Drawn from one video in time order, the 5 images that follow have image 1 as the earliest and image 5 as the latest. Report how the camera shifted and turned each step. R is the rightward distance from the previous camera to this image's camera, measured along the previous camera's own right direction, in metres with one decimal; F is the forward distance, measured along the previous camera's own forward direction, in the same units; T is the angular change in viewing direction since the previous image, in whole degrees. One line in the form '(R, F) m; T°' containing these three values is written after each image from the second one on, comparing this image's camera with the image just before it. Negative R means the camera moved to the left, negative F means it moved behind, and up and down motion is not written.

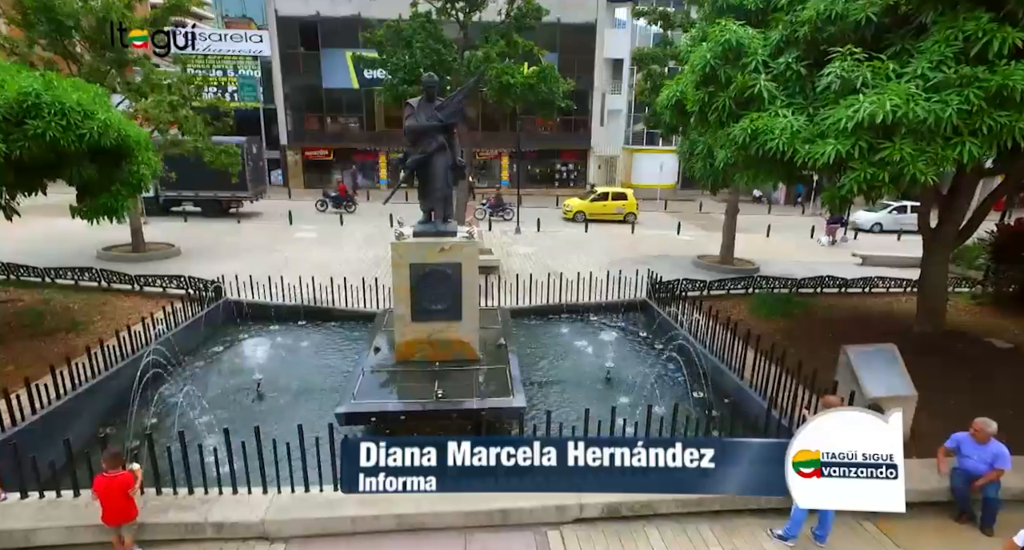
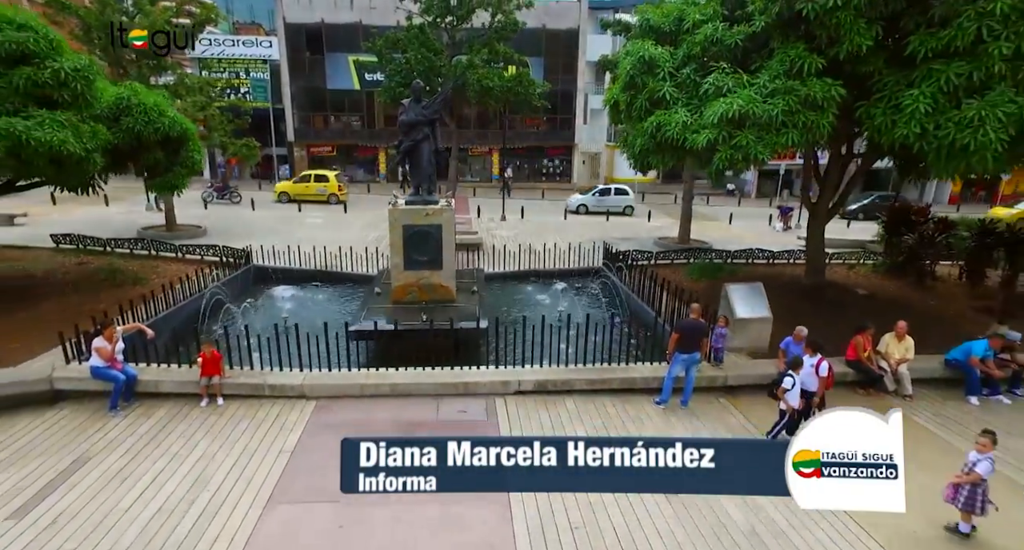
(+0.6, -2.4) m; 0°
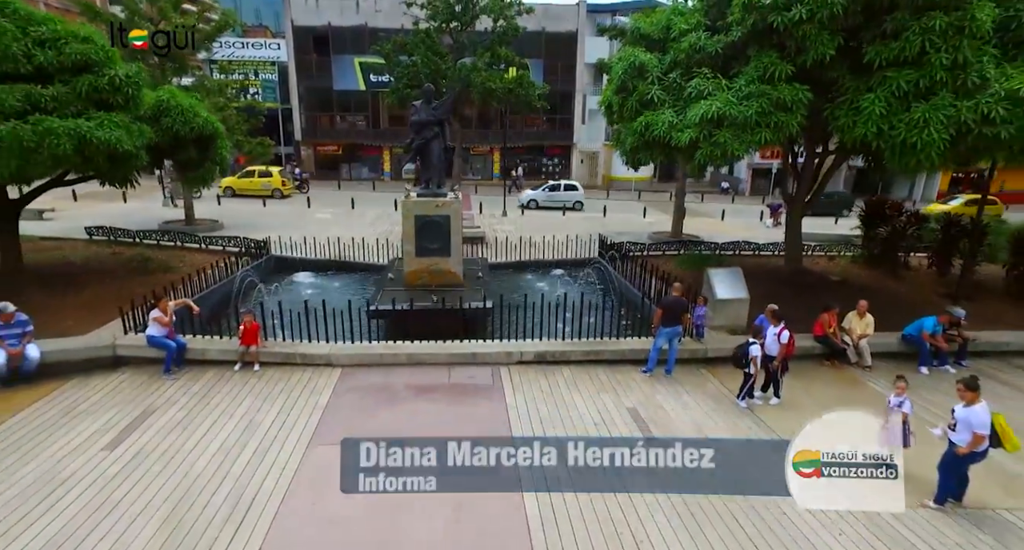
(0.0, -0.9) m; 0°
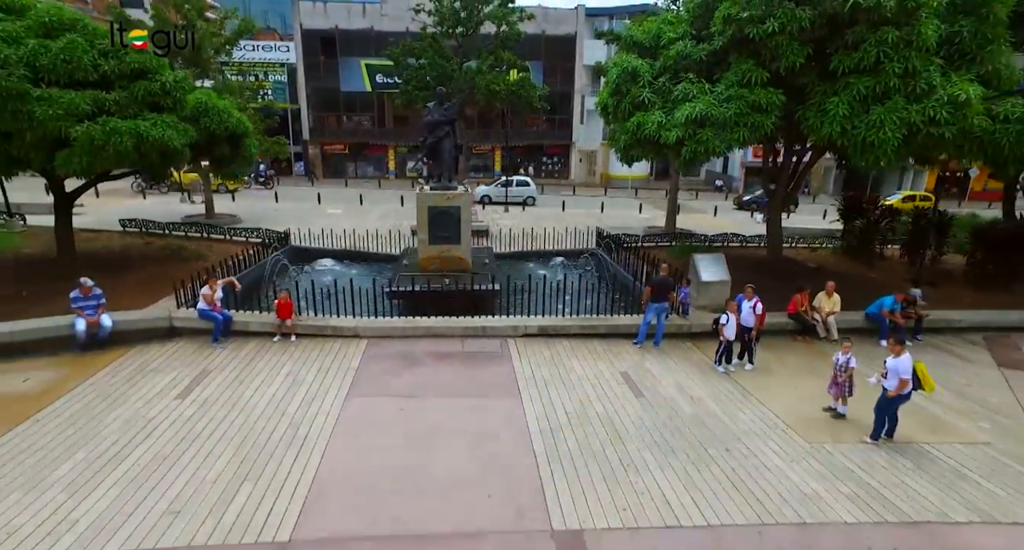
(-0.1, -1.1) m; 0°
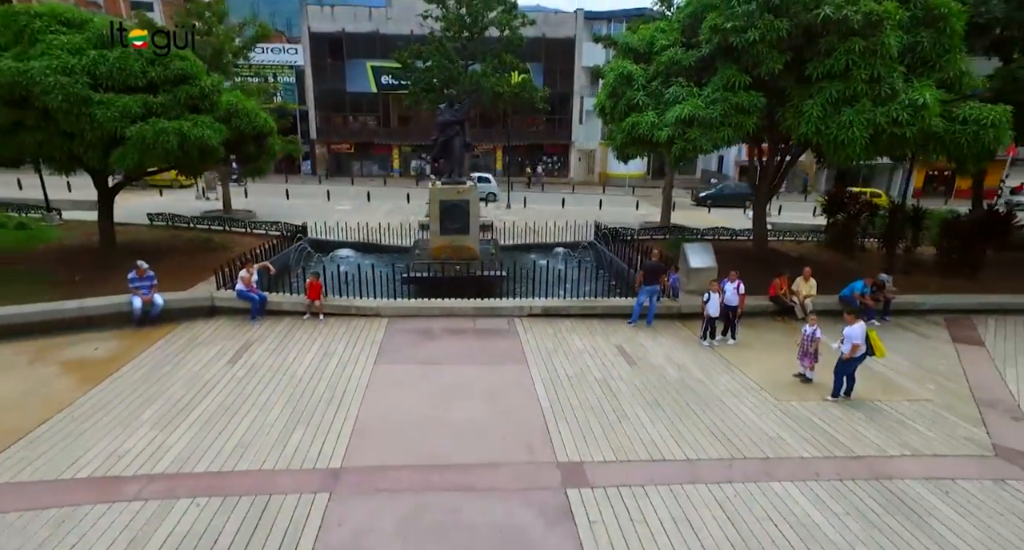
(-0.1, -1.0) m; 0°
